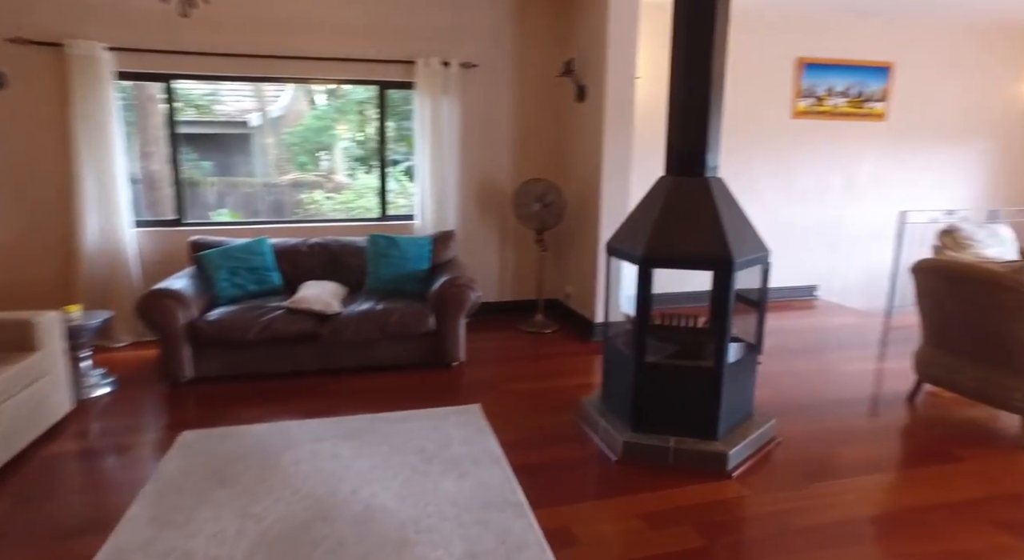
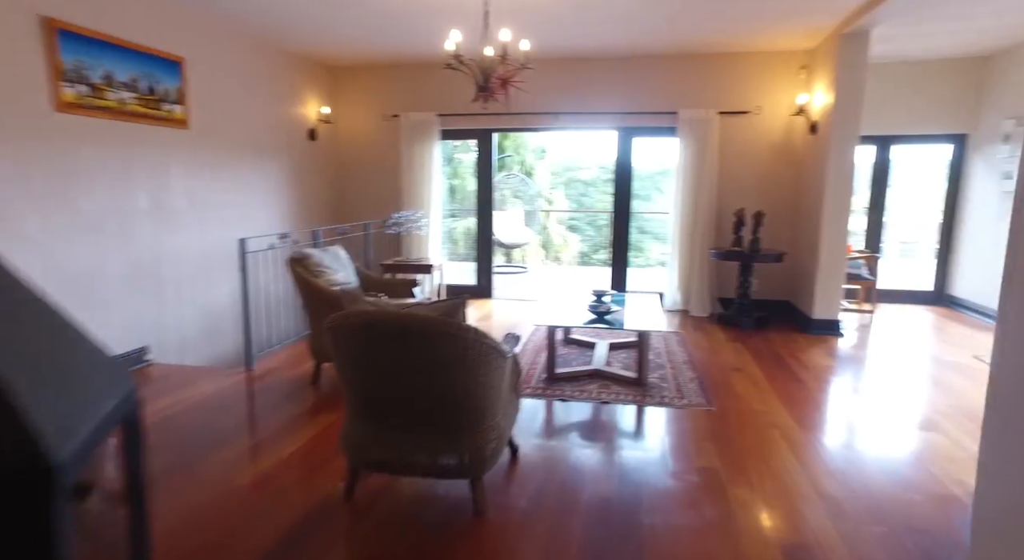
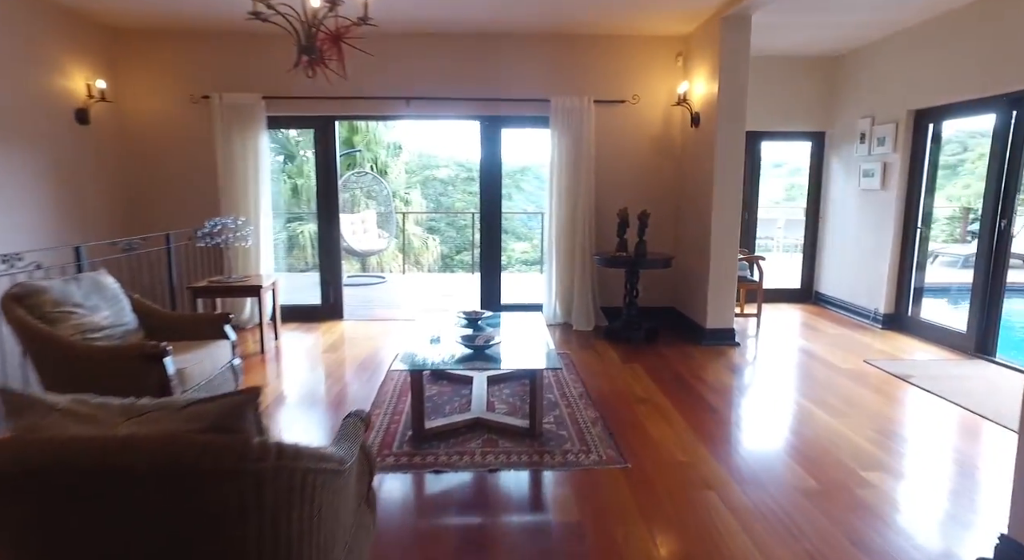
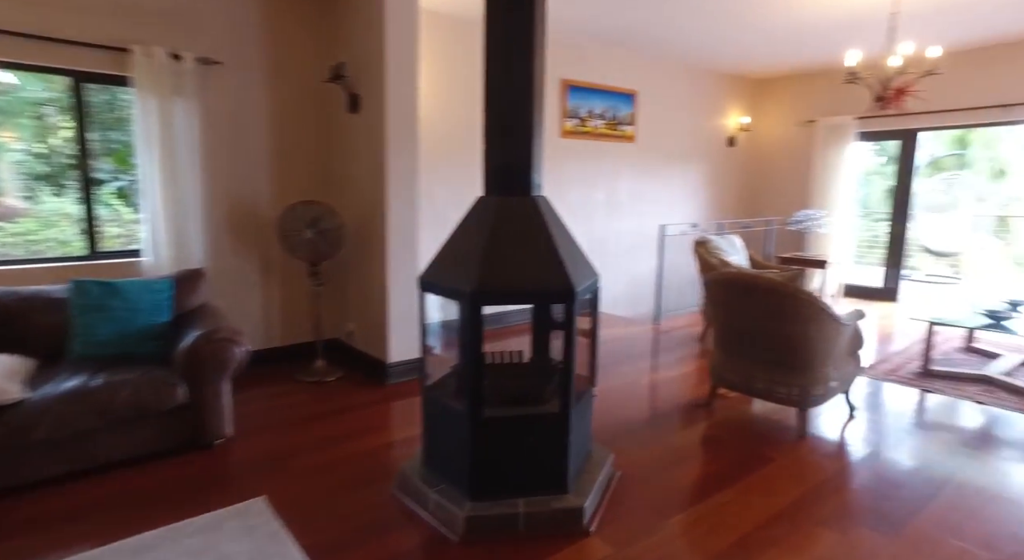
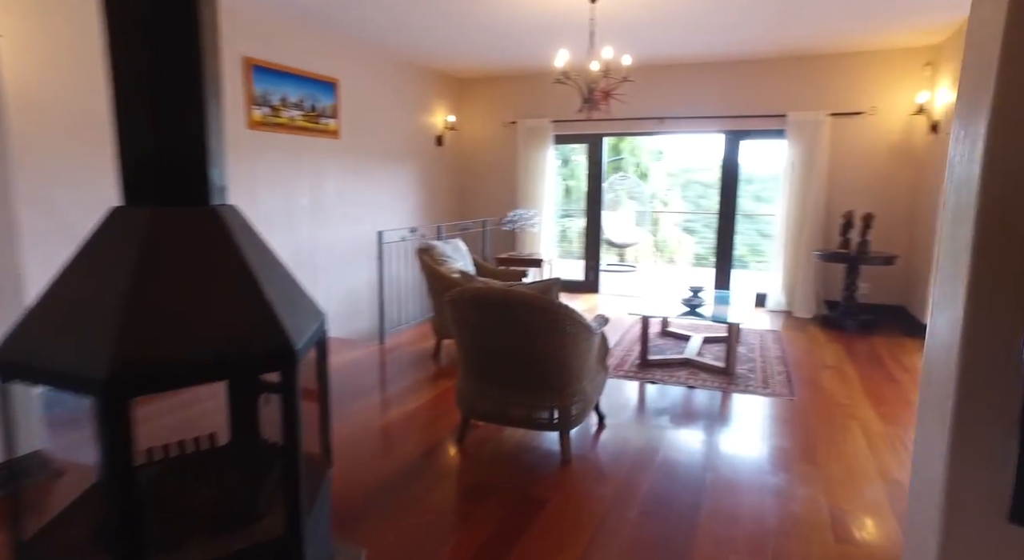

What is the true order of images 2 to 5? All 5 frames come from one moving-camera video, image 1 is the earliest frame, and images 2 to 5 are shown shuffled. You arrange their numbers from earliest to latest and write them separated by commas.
4, 5, 2, 3
